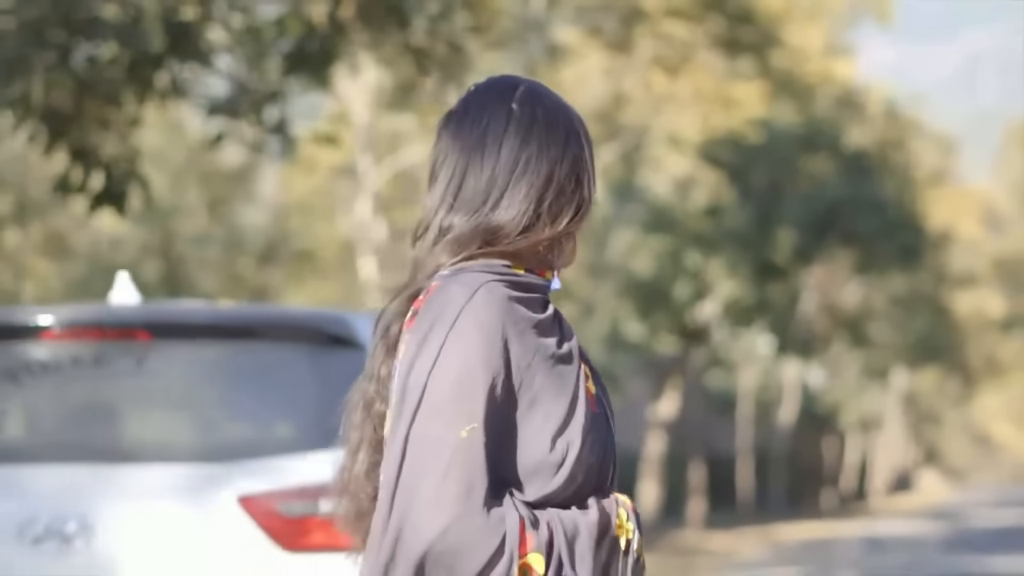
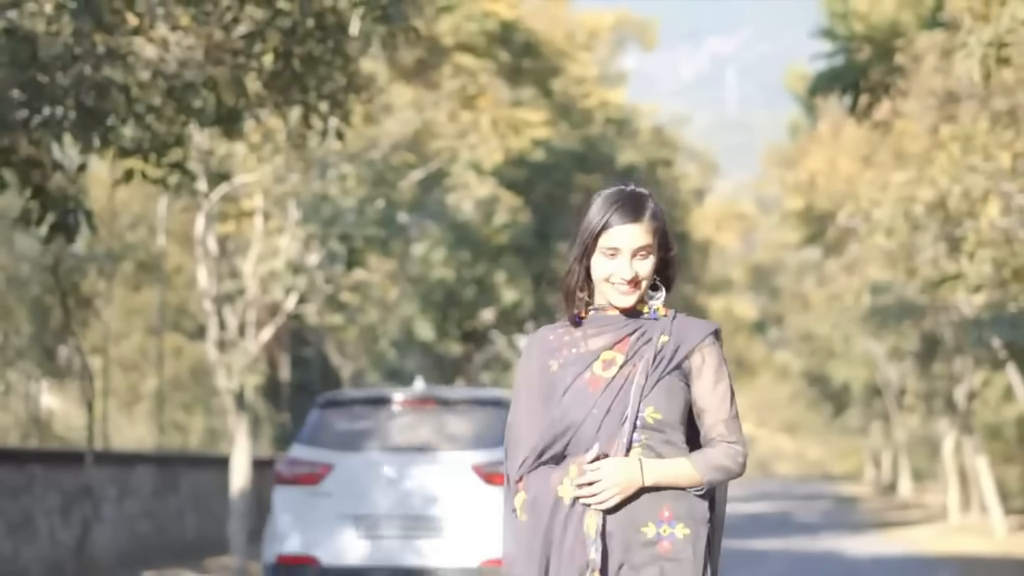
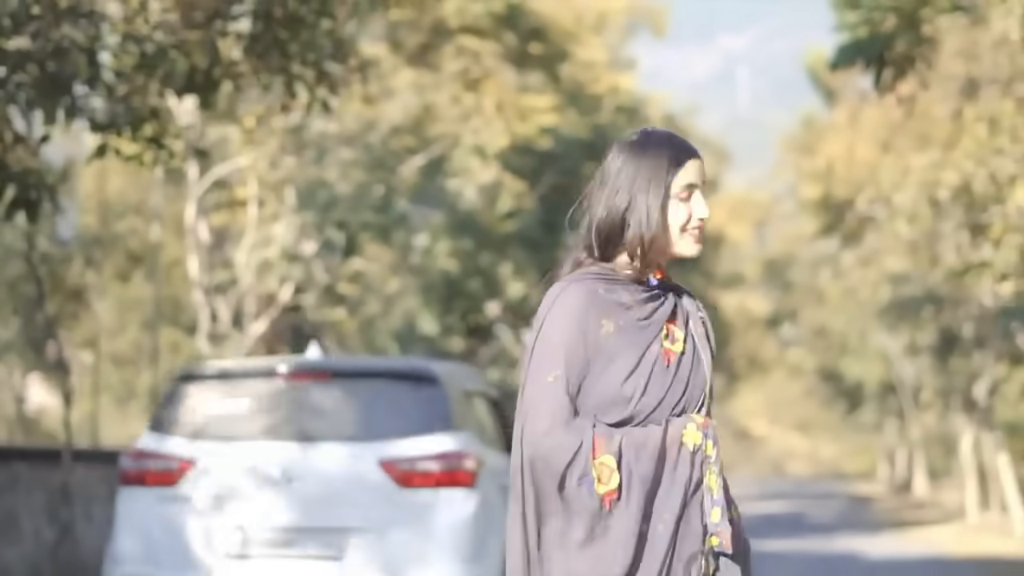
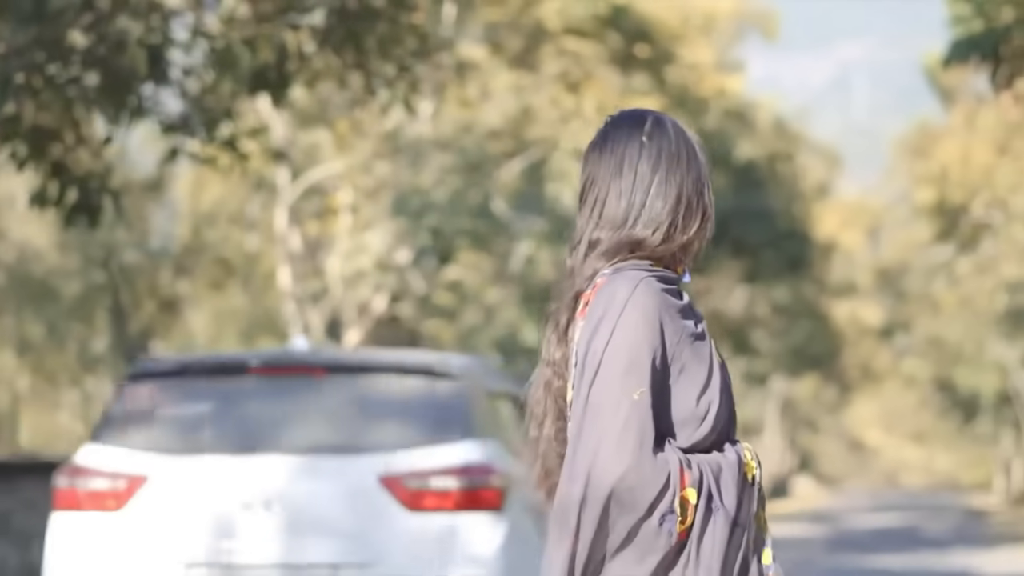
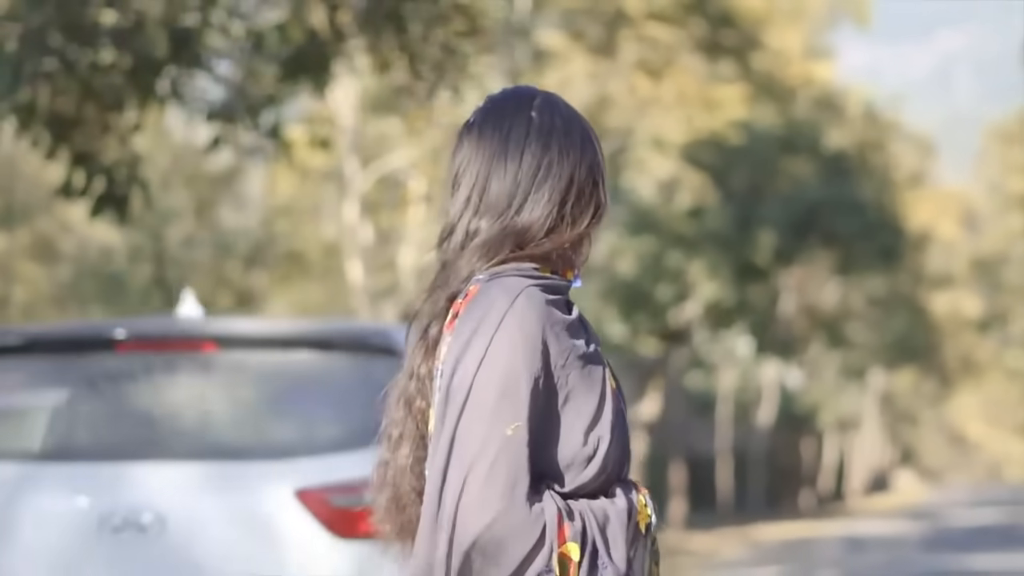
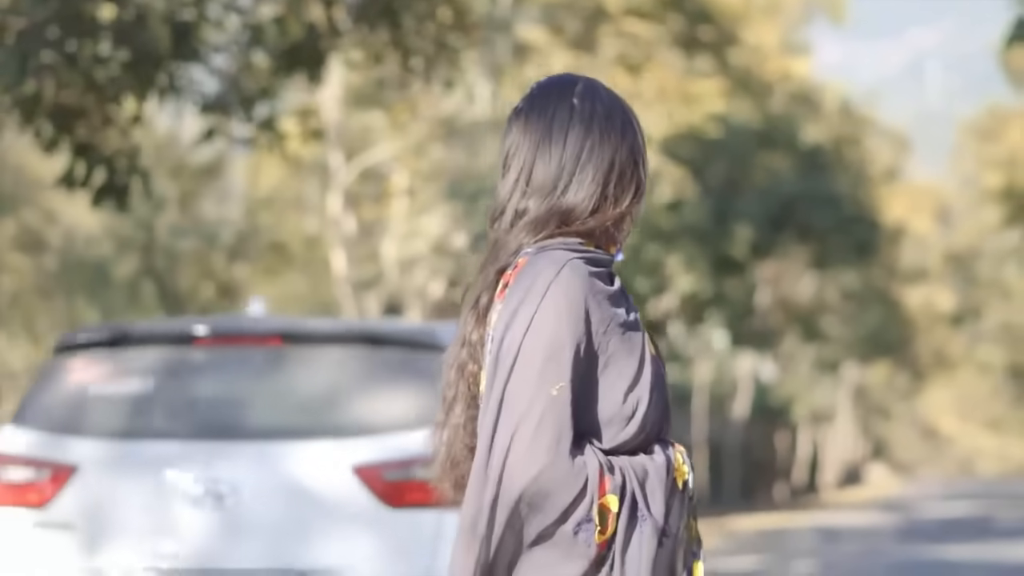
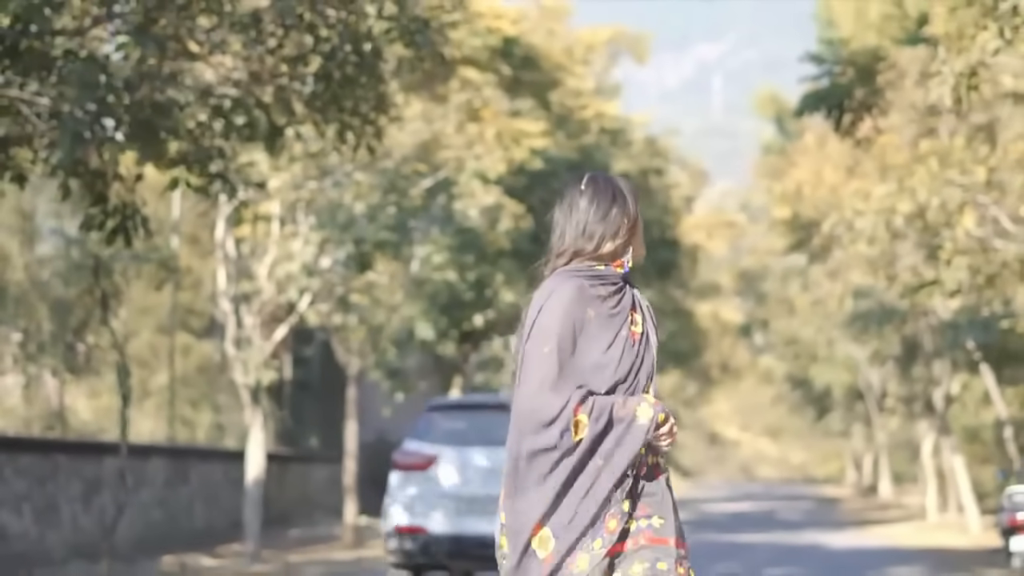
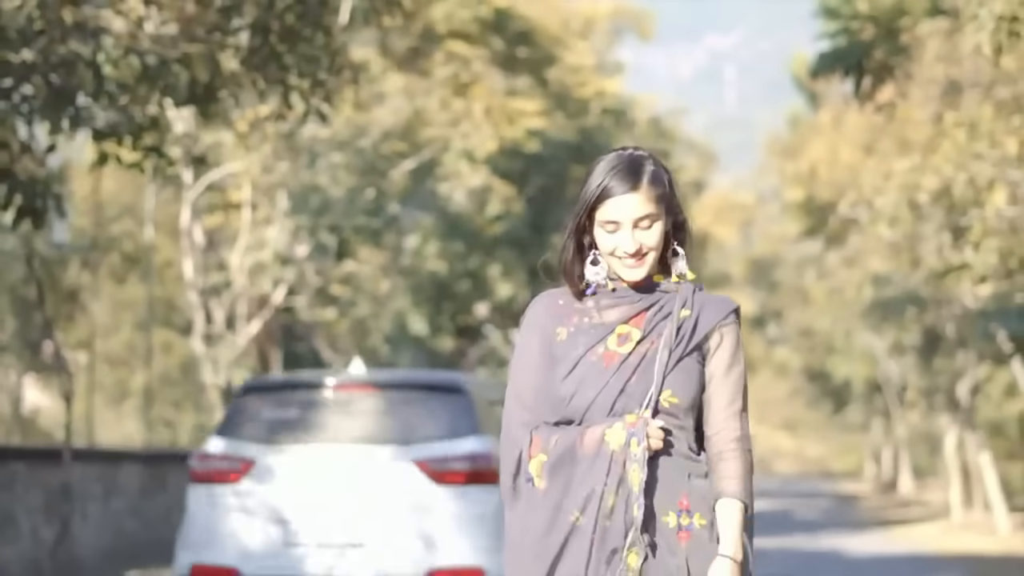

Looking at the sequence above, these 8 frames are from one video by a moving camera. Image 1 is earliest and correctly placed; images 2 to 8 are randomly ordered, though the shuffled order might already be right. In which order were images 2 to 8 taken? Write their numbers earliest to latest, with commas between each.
5, 6, 4, 3, 8, 2, 7
